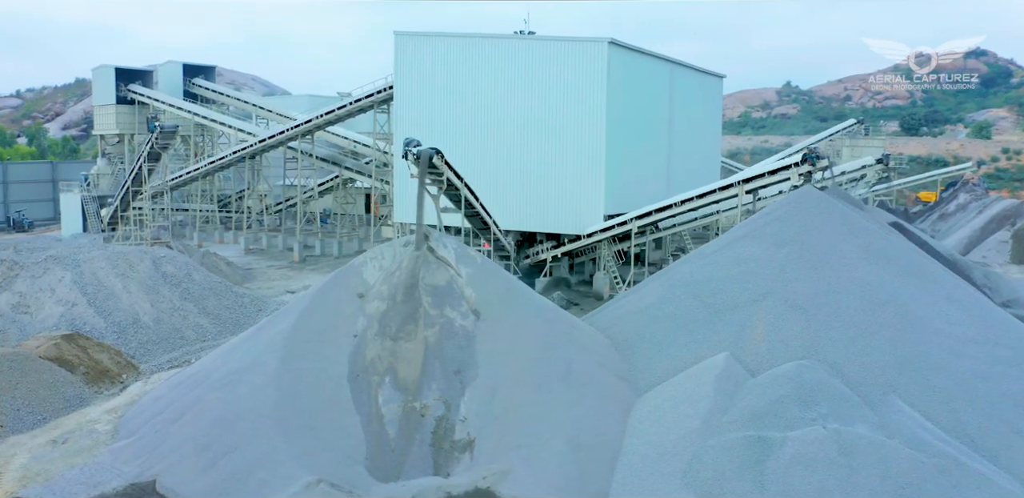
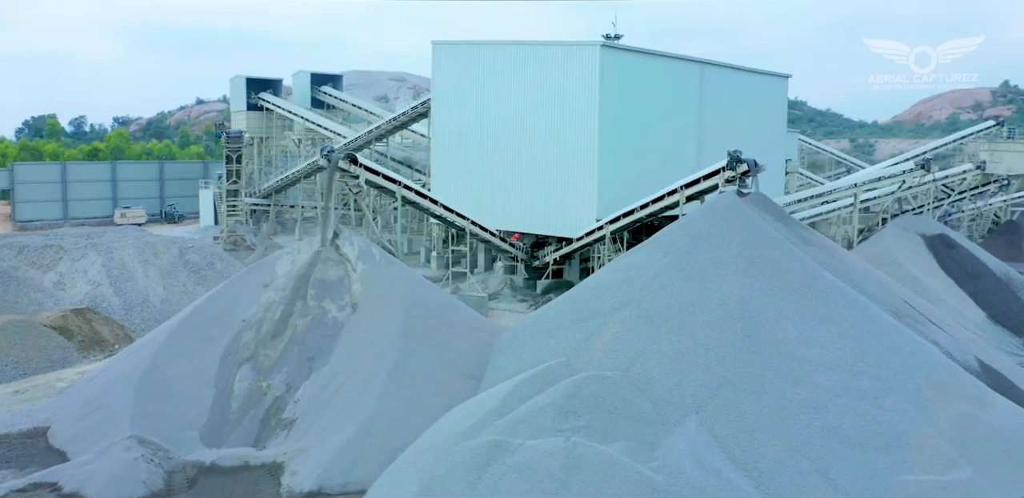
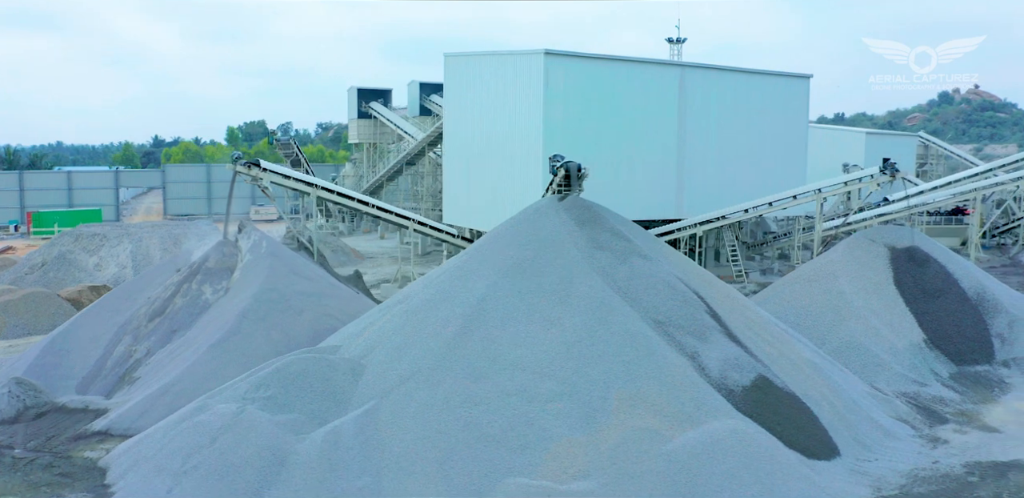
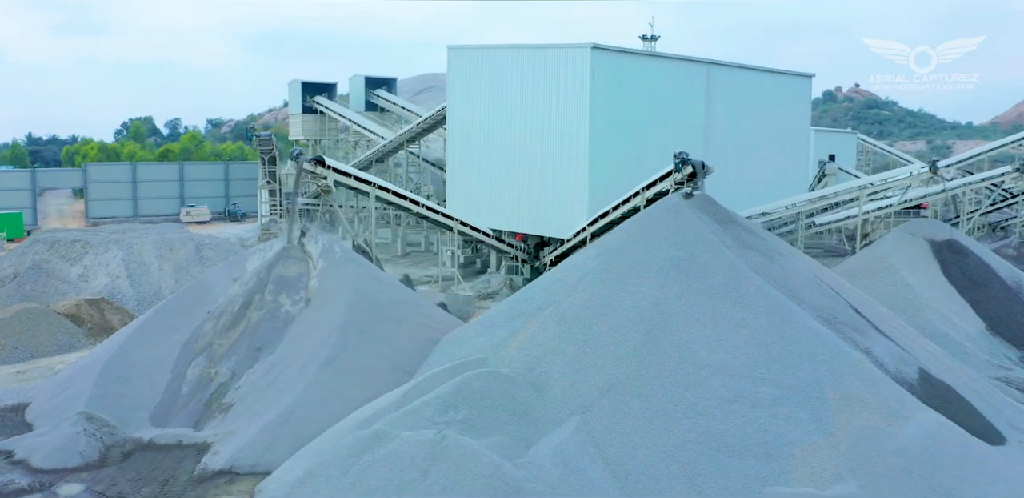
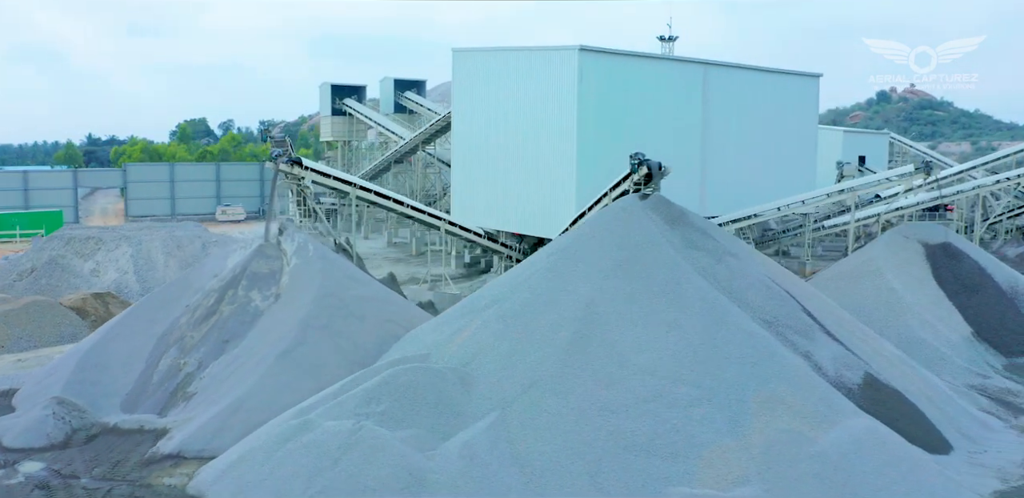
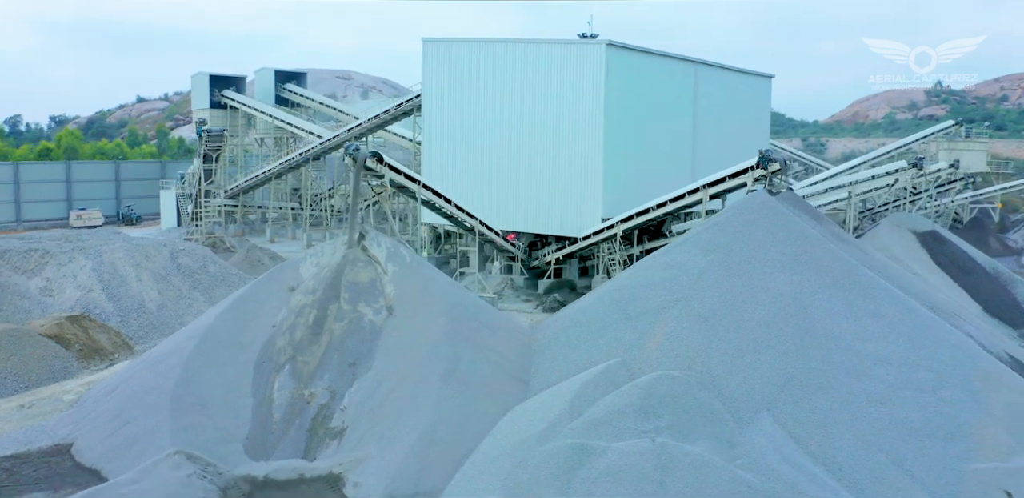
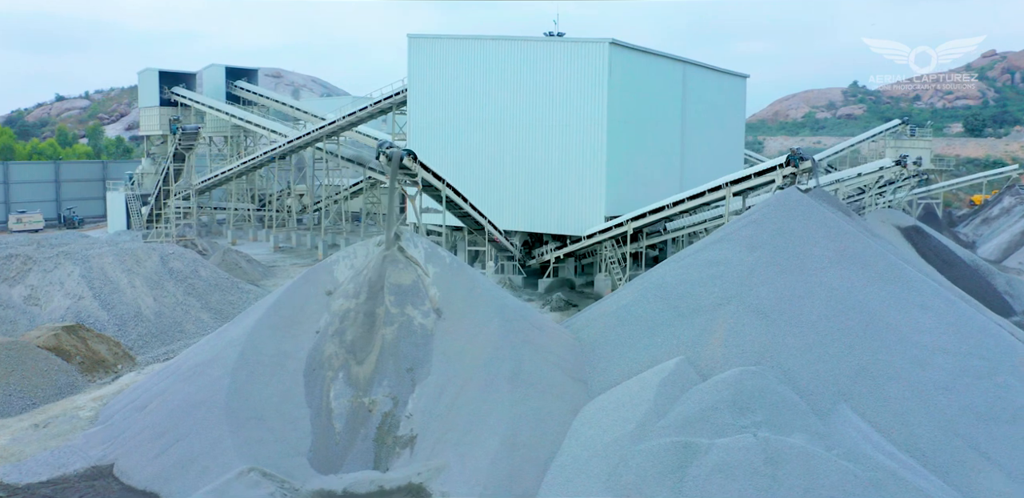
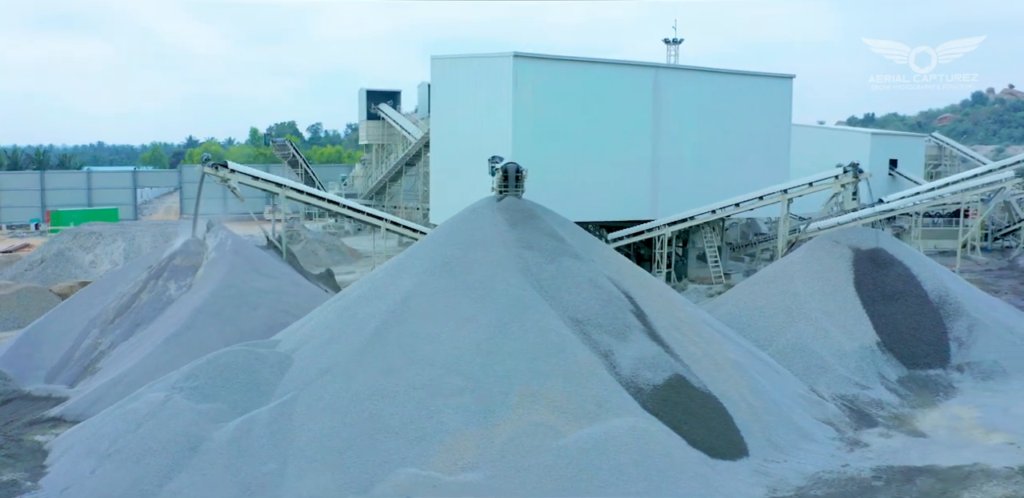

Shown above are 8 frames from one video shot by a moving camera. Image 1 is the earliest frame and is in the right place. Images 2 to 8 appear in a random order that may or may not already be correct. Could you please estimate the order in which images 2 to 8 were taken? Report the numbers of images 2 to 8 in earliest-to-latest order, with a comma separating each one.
7, 6, 2, 4, 5, 3, 8
